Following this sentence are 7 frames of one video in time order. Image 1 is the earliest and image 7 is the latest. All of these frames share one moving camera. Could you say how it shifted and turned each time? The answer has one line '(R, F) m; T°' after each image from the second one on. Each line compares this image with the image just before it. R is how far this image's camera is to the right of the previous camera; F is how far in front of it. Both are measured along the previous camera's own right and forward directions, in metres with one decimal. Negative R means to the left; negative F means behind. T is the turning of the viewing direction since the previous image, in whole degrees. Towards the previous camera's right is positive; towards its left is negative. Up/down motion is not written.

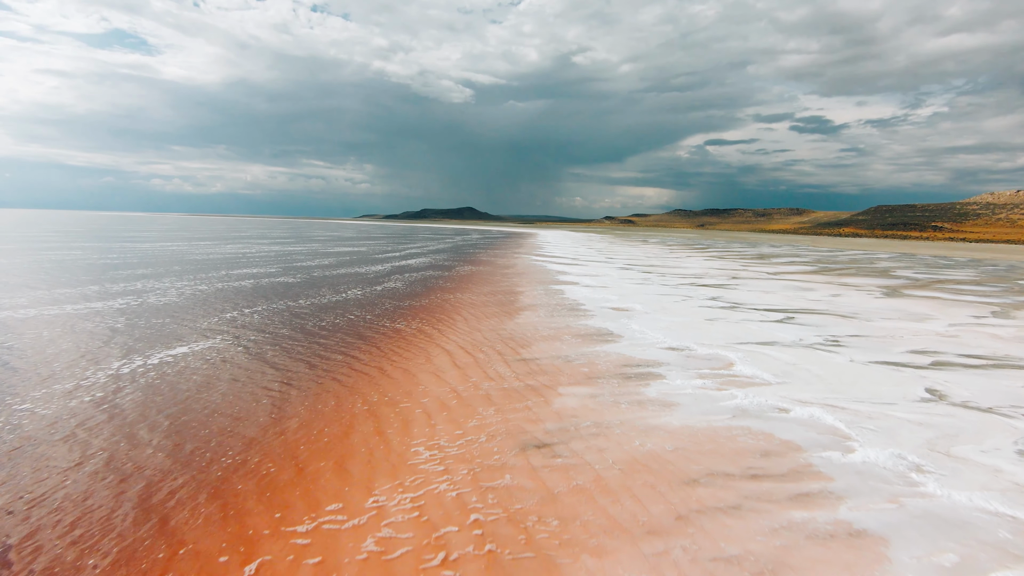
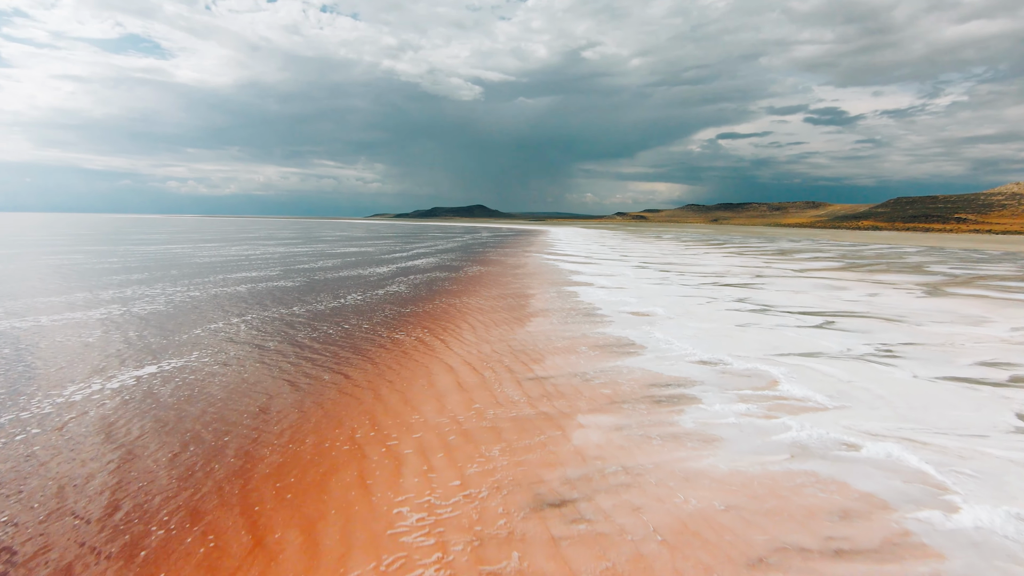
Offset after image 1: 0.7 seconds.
(0.0, +0.9) m; -1°
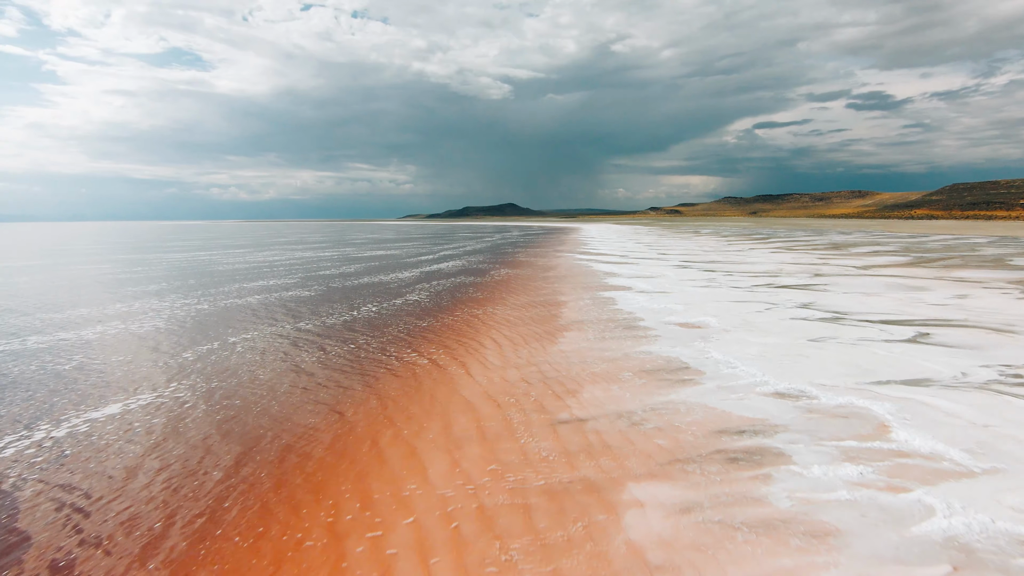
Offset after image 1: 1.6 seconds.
(+0.1, +1.3) m; -4°
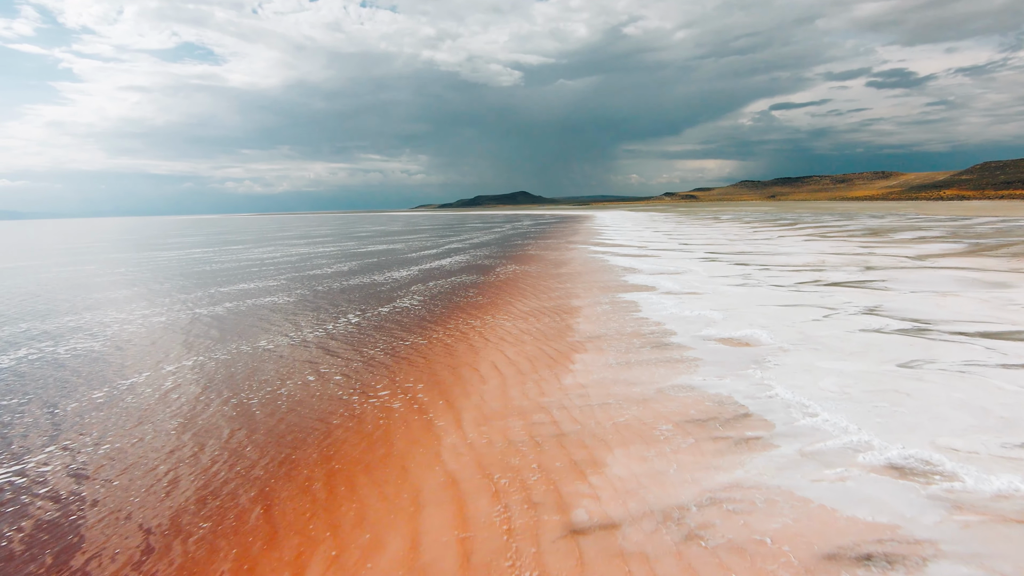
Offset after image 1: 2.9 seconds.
(+0.2, +1.8) m; -2°
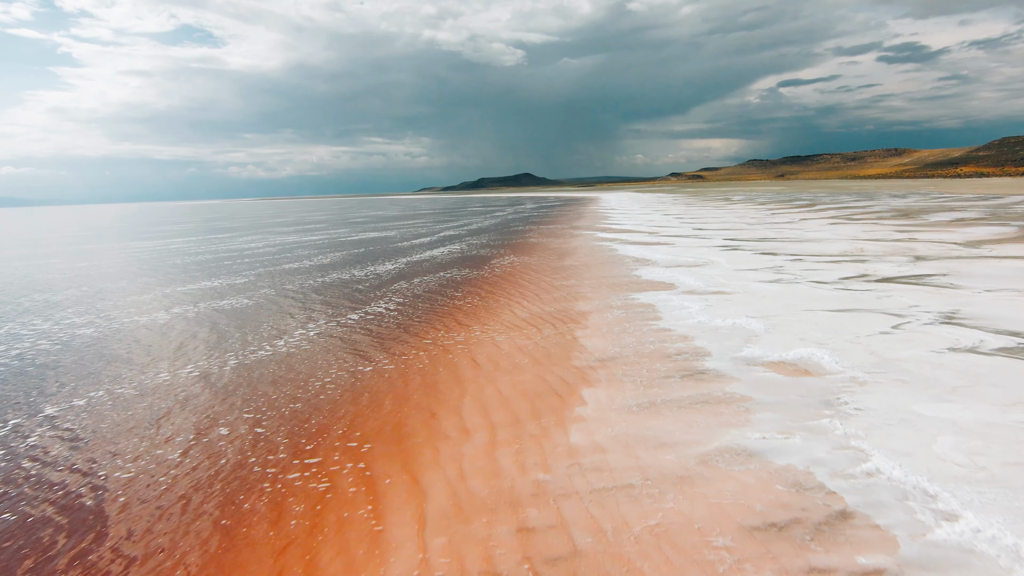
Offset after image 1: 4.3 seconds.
(+0.2, +1.8) m; -1°
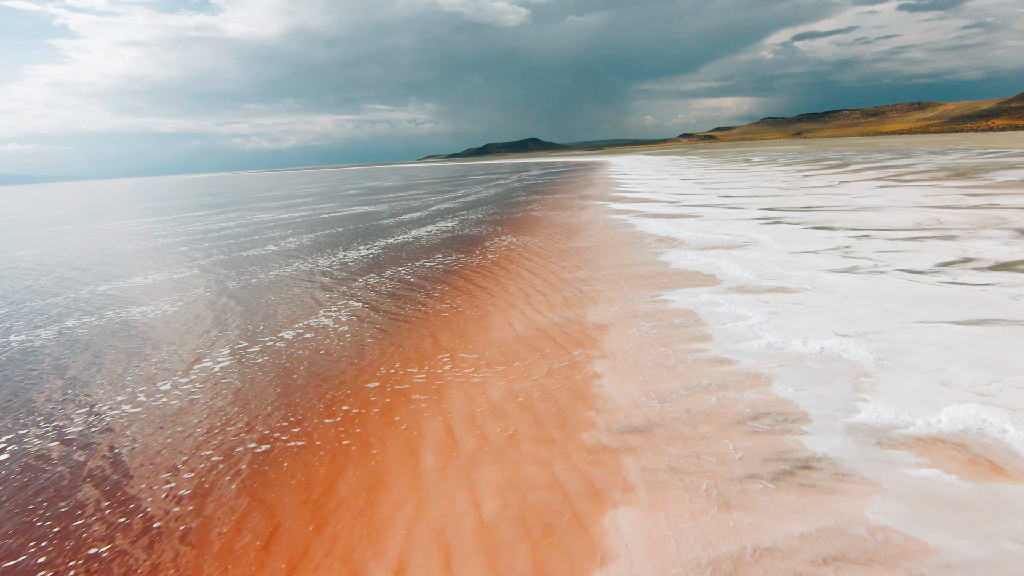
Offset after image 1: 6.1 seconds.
(+0.3, +2.6) m; -1°
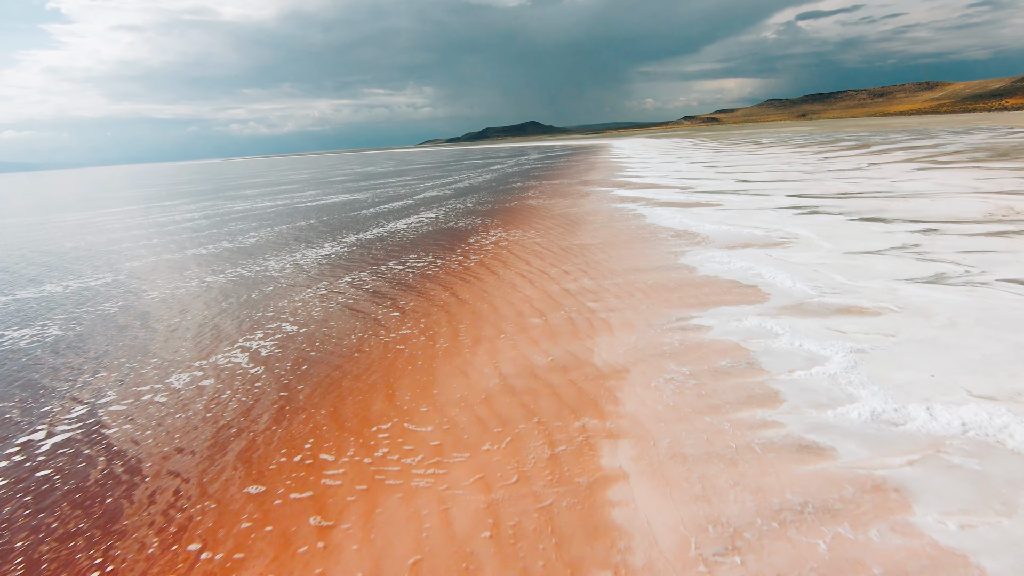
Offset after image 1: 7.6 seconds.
(+0.2, +2.0) m; 0°
